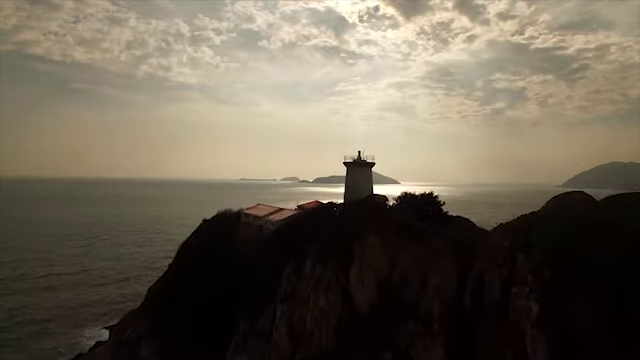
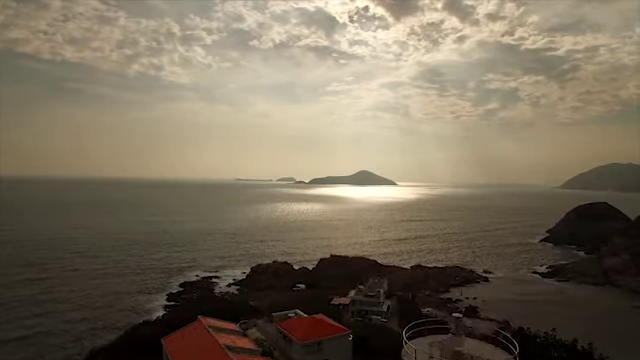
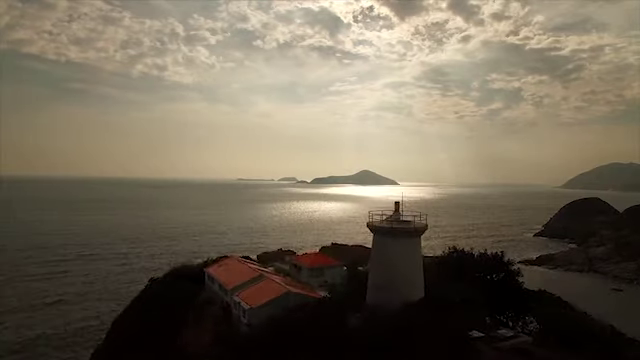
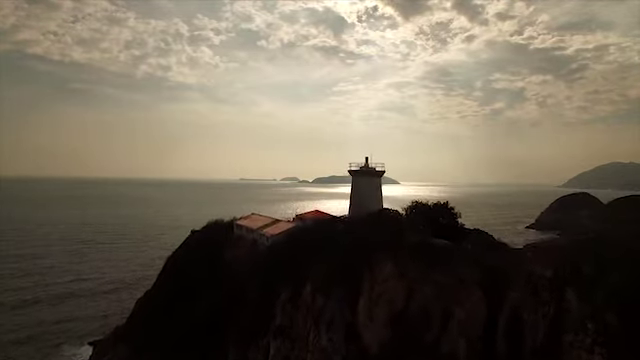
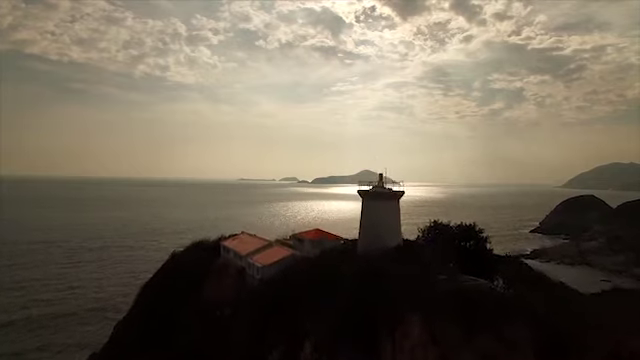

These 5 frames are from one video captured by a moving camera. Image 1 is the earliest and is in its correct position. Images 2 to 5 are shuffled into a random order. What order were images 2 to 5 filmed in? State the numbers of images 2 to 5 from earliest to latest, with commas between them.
4, 5, 3, 2
